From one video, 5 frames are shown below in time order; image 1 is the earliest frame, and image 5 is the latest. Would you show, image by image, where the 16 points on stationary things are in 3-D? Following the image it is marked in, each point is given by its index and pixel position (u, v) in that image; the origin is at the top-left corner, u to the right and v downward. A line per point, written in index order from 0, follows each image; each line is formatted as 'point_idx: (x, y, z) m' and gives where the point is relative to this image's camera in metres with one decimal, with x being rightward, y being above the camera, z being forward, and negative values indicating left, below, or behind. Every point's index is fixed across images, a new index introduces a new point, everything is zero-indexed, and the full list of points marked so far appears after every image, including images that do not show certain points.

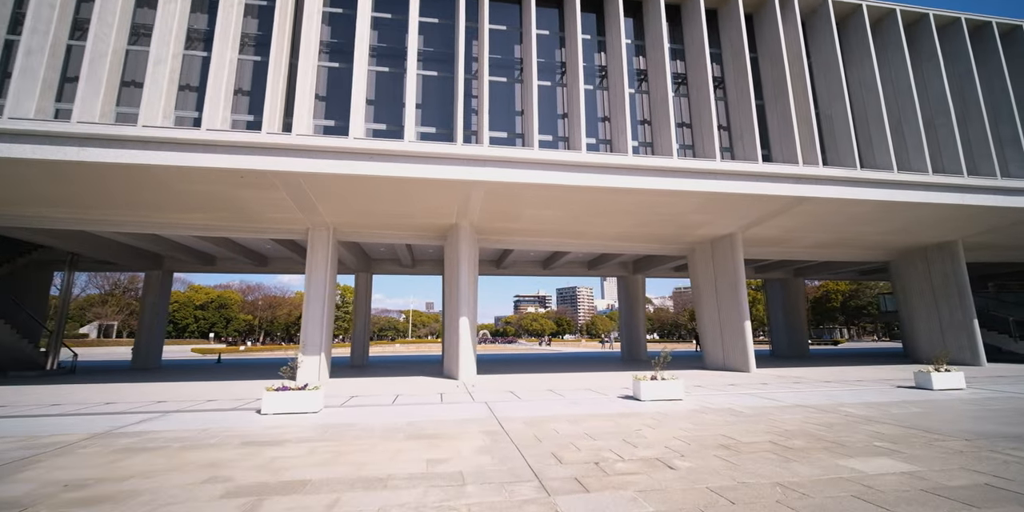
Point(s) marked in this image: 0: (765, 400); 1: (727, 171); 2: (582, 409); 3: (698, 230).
0: (+6.0, -3.4, +9.9) m
1: (+7.0, +2.7, +13.6) m
2: (+1.4, -3.2, +8.7) m
3: (+7.8, +1.1, +17.6) m
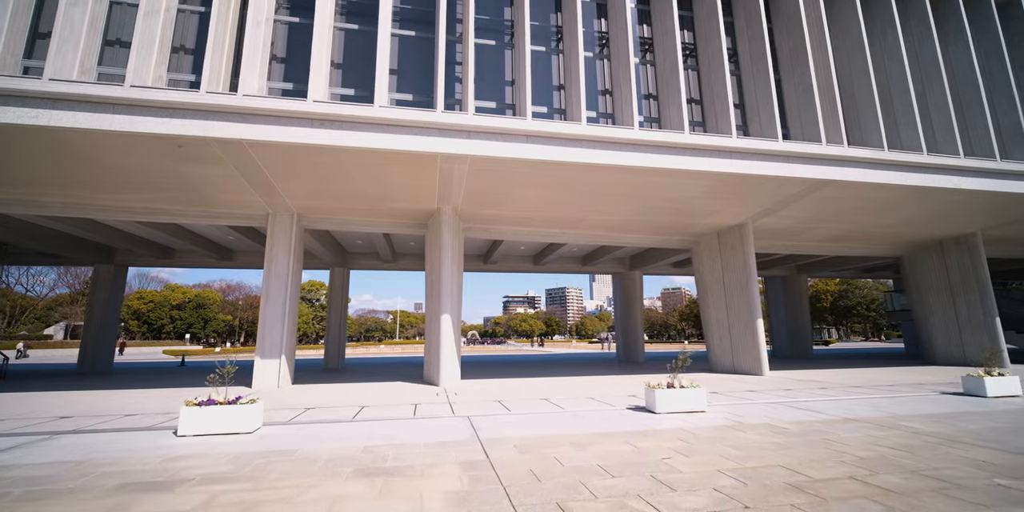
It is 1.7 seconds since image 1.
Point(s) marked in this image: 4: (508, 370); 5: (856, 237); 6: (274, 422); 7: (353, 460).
0: (+5.7, -3.1, +8.3) m
1: (+6.7, +3.0, +12.1) m
2: (+1.2, -2.8, +7.0) m
3: (+7.4, +1.4, +16.0) m
4: (-0.1, -5.3, +19.5) m
5: (+15.4, +0.8, +18.9) m
6: (-4.3, -3.0, +7.5) m
7: (-2.0, -2.6, +5.4) m
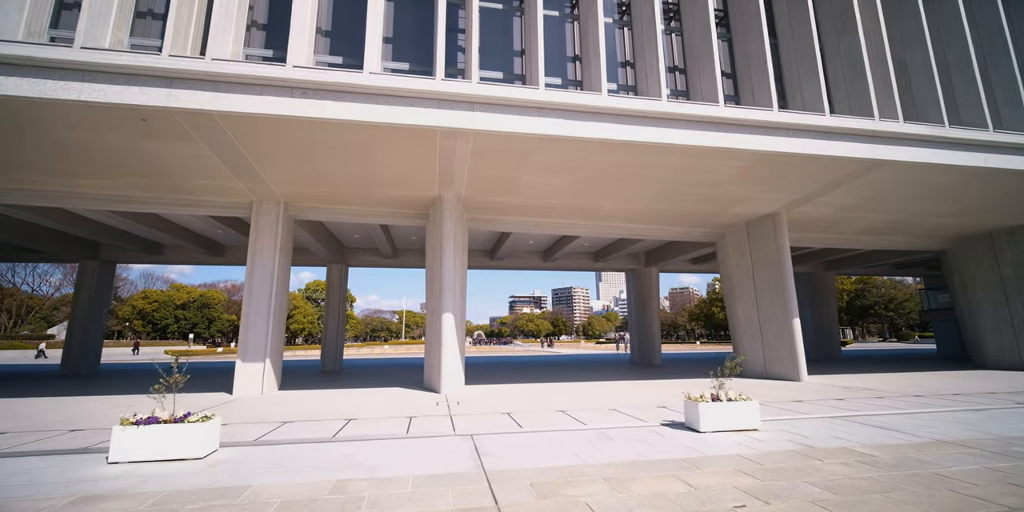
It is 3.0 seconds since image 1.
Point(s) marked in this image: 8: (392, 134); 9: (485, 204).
0: (+5.9, -2.8, +6.8) m
1: (+6.9, +3.3, +10.6) m
2: (+1.4, -2.6, +5.5) m
3: (+7.7, +1.6, +14.5) m
4: (+0.3, -5.0, +18.1) m
5: (+15.8, +1.1, +17.2) m
6: (-4.1, -2.8, +6.2) m
7: (-1.9, -2.4, +4.0) m
8: (-2.7, +2.8, +9.5) m
9: (-0.9, +1.7, +14.1) m
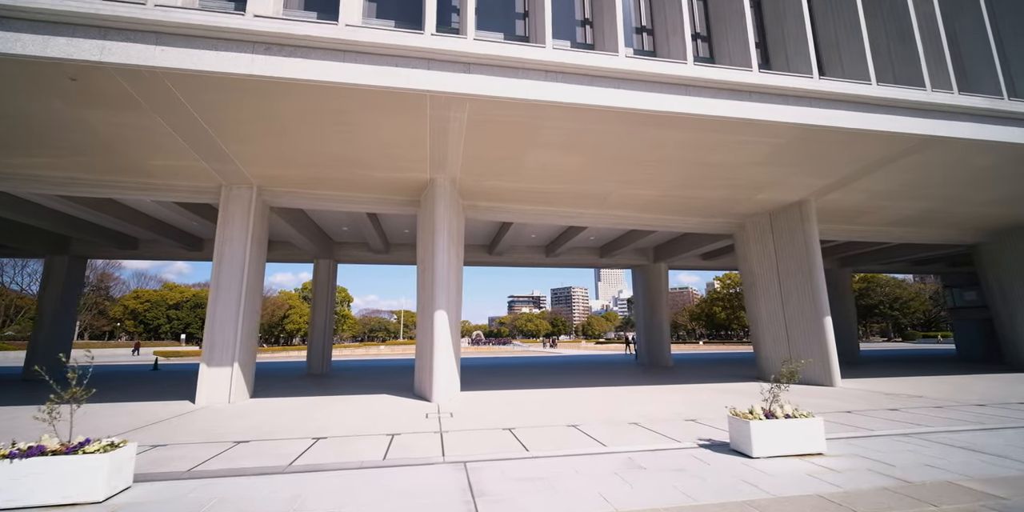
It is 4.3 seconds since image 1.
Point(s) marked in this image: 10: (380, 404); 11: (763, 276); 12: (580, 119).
0: (+6.0, -2.6, +5.5) m
1: (+6.9, +3.5, +9.2) m
2: (+1.5, -2.4, +4.2) m
3: (+7.7, +1.9, +13.2) m
4: (+0.3, -4.8, +16.7) m
5: (+15.8, +1.4, +15.9) m
6: (-4.0, -2.5, +4.8) m
7: (-1.8, -2.1, +2.7) m
8: (-2.7, +3.0, +8.1) m
9: (-0.9, +2.0, +12.7) m
10: (-3.2, -3.6, +10.2) m
11: (+8.7, -0.7, +14.6) m
12: (+1.4, +2.9, +8.9) m
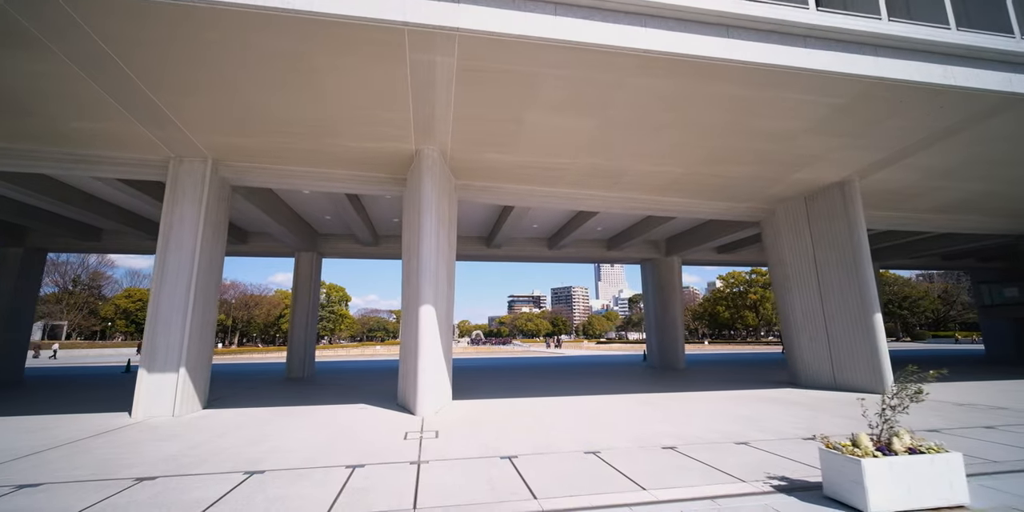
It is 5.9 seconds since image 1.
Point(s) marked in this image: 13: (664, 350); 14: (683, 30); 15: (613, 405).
0: (+6.0, -2.3, +3.8) m
1: (+7.0, +3.9, +7.5) m
2: (+1.5, -2.0, +2.5) m
3: (+7.7, +2.2, +11.5) m
4: (+0.3, -4.5, +15.0) m
5: (+15.8, +1.7, +14.2) m
6: (-4.0, -2.2, +3.1) m
7: (-1.8, -1.8, +1.0) m
8: (-2.7, +3.3, +6.4) m
9: (-0.9, +2.3, +11.0) m
10: (-3.2, -3.3, +8.5) m
11: (+8.7, -0.4, +12.9) m
12: (+1.5, +3.2, +7.2) m
13: (+7.1, -4.3, +19.4) m
14: (+2.8, +3.8, +6.9) m
15: (+2.3, -3.3, +9.3) m
